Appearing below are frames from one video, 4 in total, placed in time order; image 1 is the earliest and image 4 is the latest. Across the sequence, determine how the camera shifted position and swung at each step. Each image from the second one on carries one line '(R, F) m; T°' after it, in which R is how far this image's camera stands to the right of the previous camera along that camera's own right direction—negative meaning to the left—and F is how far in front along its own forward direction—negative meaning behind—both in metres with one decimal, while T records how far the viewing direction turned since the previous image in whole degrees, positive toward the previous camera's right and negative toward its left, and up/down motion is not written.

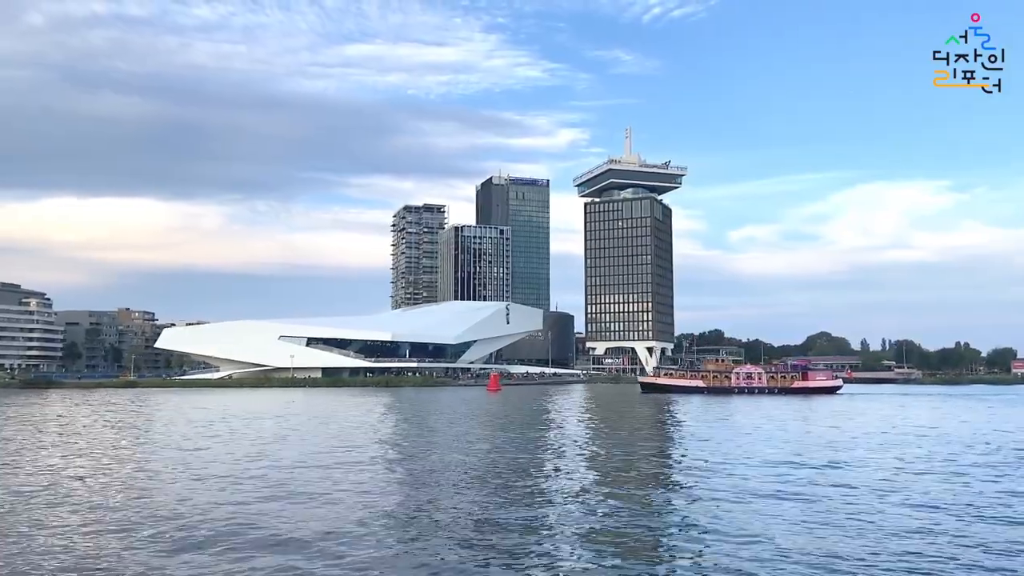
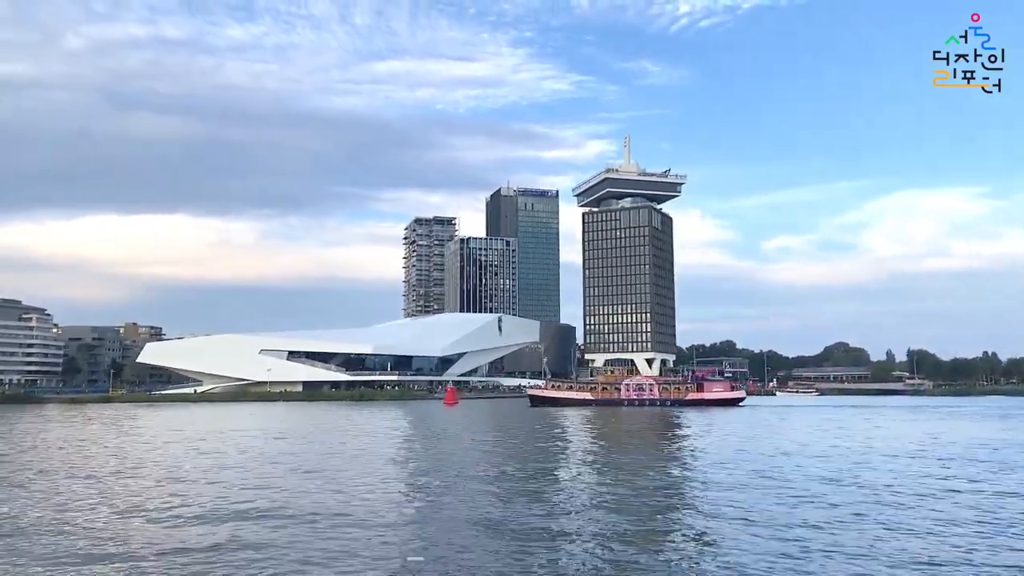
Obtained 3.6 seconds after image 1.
(+2.4, +0.8) m; -2°
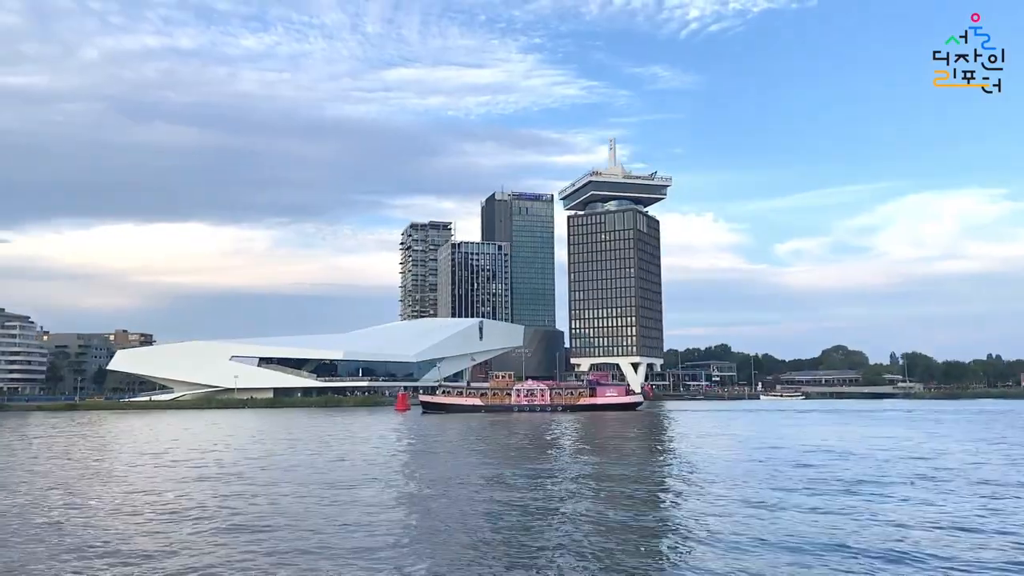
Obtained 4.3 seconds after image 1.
(+1.9, +0.6) m; -1°
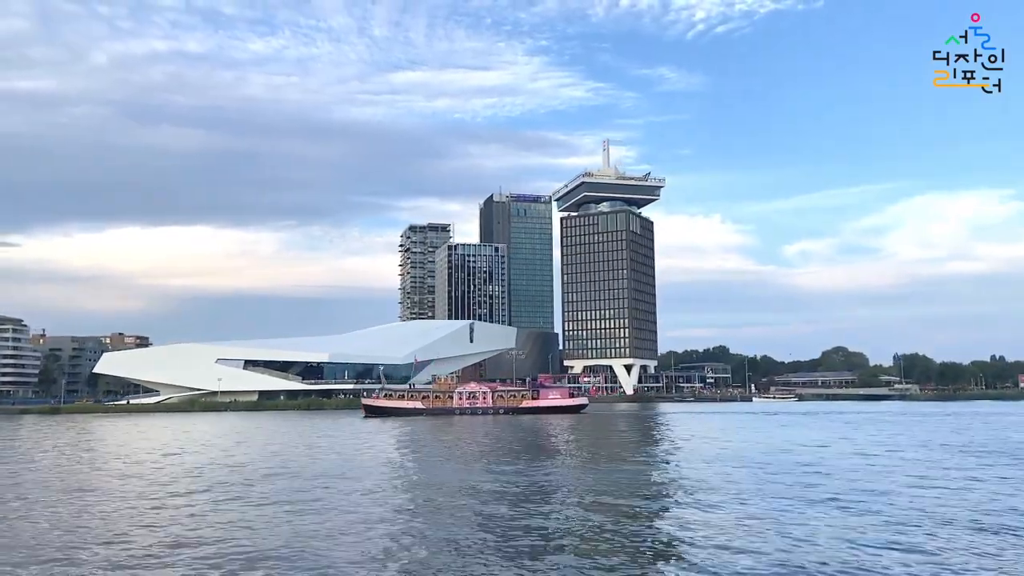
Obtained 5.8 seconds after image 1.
(+1.0, +0.3) m; 0°
